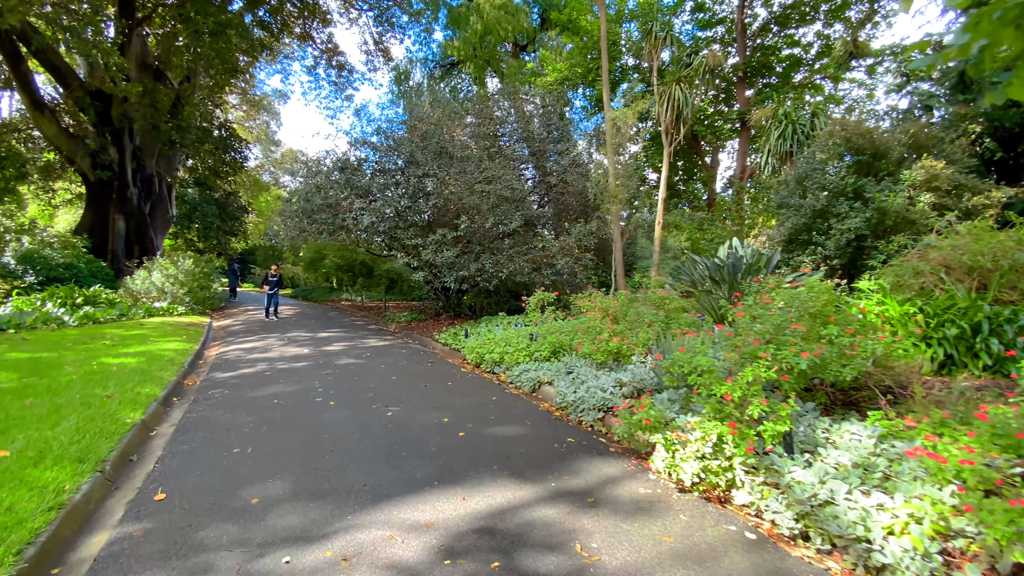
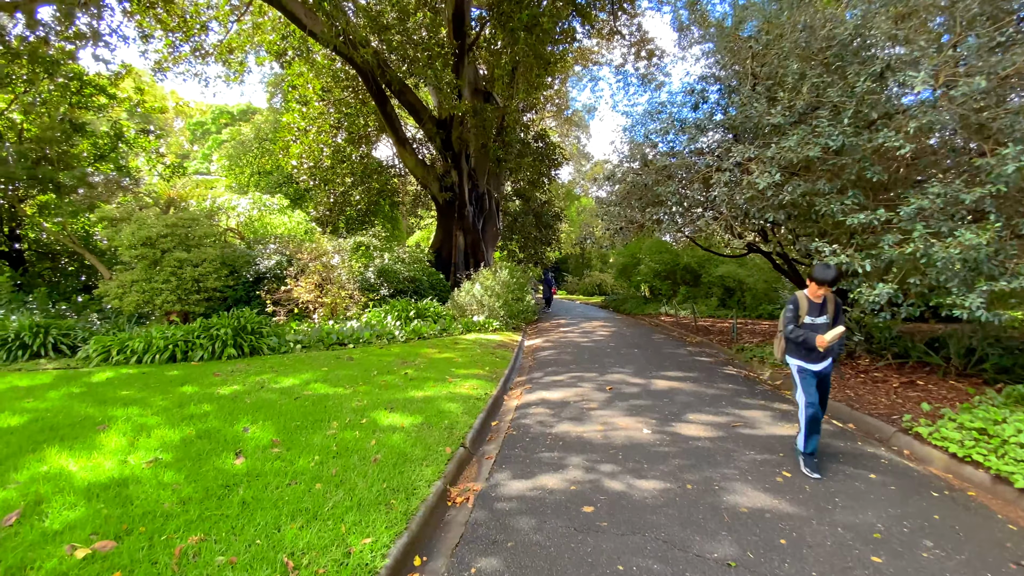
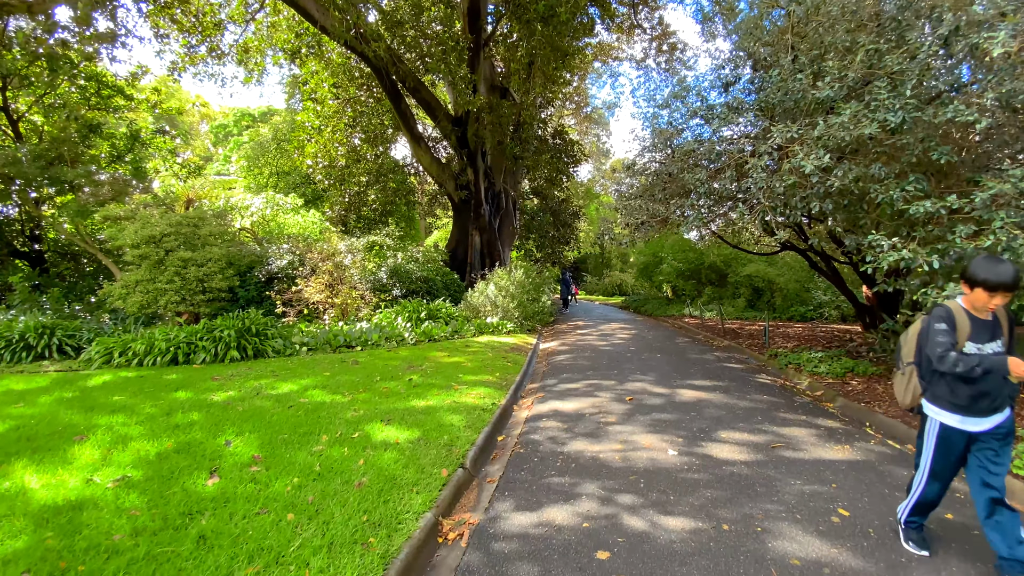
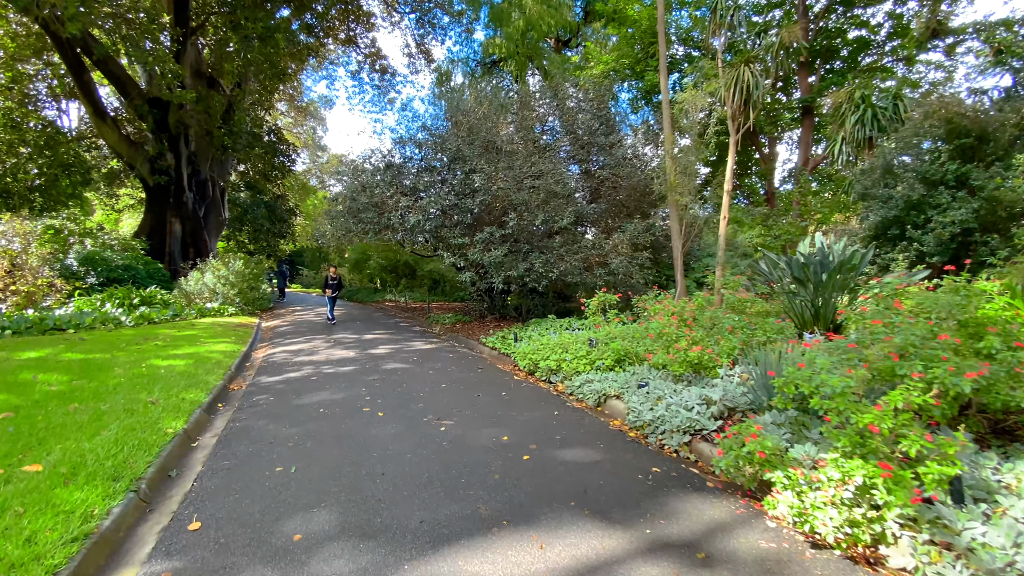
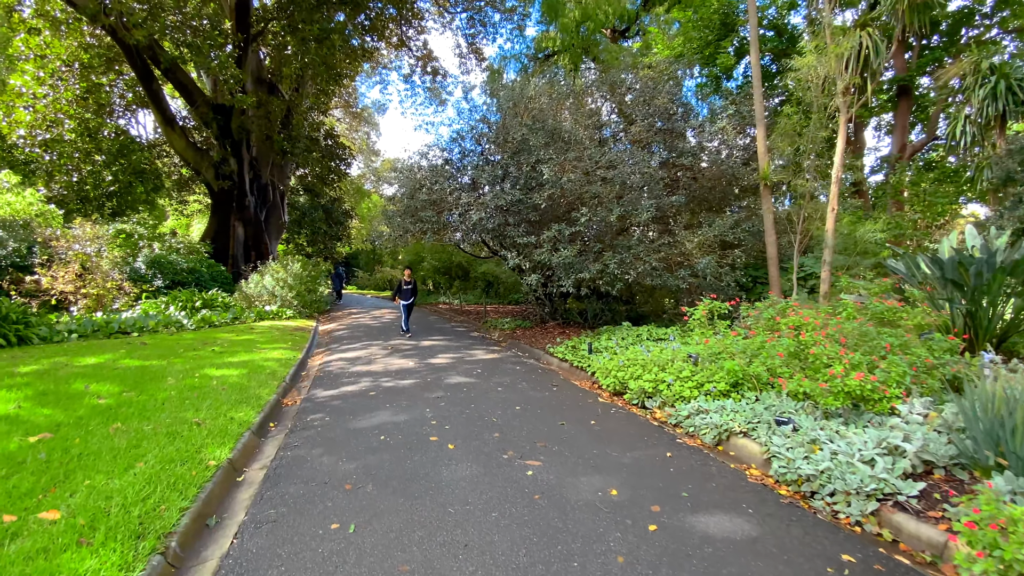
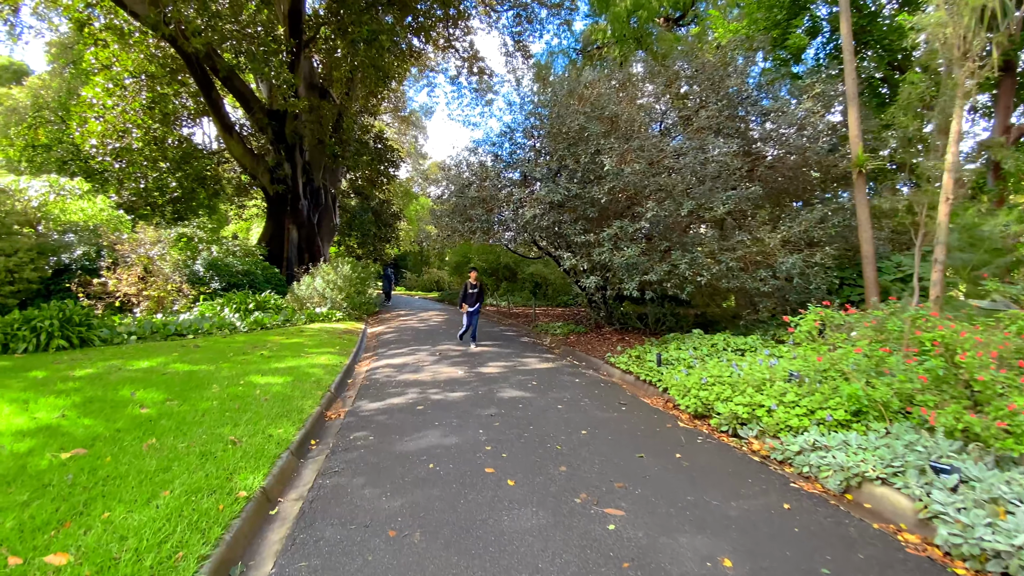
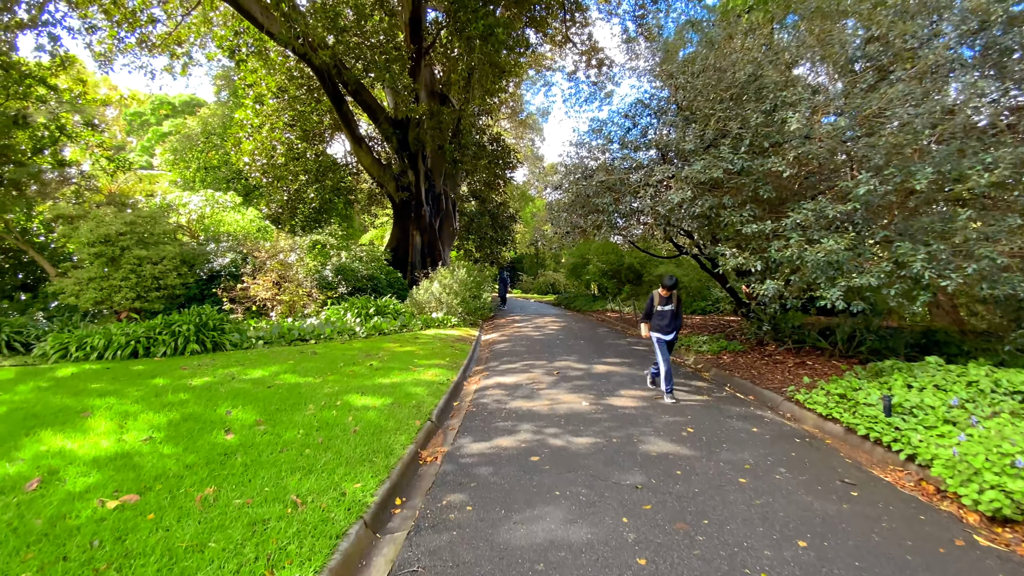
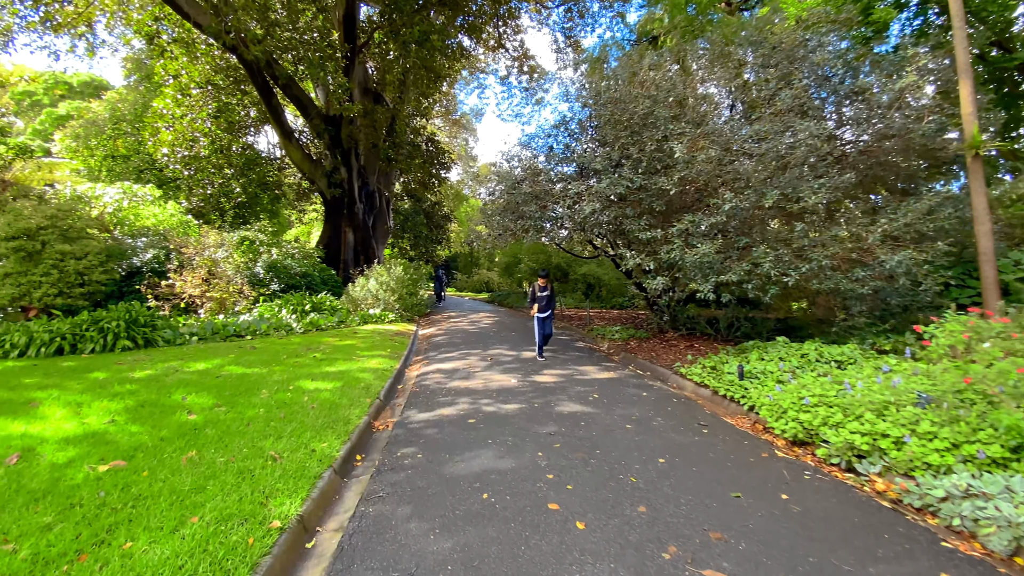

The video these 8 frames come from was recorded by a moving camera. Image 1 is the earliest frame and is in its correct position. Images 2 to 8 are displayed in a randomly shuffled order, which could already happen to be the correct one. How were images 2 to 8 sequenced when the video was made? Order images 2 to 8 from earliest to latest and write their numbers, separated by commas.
4, 5, 6, 8, 7, 2, 3
